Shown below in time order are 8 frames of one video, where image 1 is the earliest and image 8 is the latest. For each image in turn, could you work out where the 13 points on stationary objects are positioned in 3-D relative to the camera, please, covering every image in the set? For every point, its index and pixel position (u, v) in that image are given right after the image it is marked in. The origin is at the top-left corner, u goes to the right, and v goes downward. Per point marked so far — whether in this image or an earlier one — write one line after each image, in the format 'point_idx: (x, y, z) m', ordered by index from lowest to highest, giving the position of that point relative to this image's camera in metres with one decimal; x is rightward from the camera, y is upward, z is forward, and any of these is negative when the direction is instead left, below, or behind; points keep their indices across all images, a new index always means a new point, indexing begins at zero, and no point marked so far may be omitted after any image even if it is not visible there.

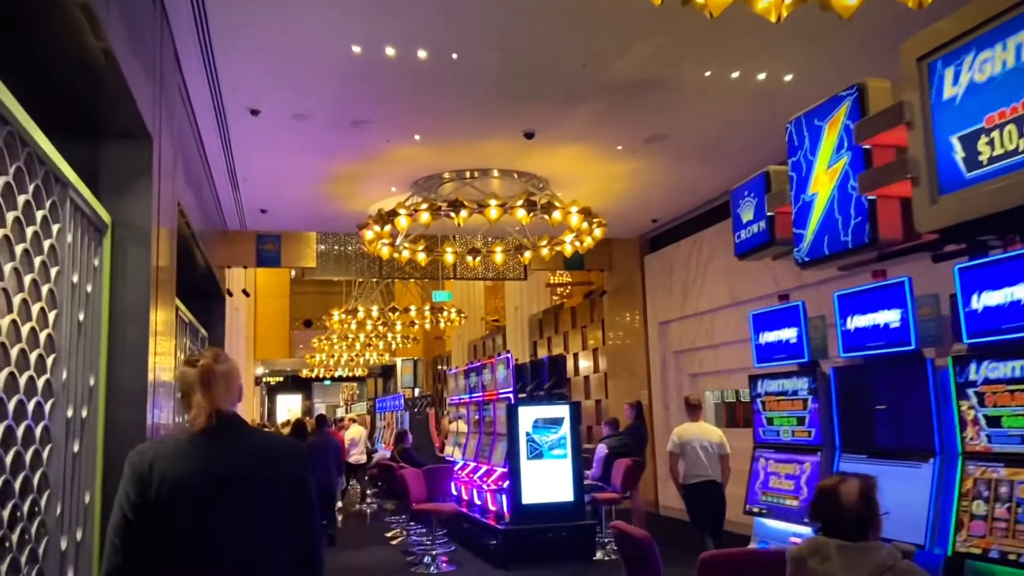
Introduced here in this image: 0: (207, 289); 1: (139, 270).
0: (-3.5, 0.0, +9.3) m
1: (-2.1, +0.1, +4.4) m
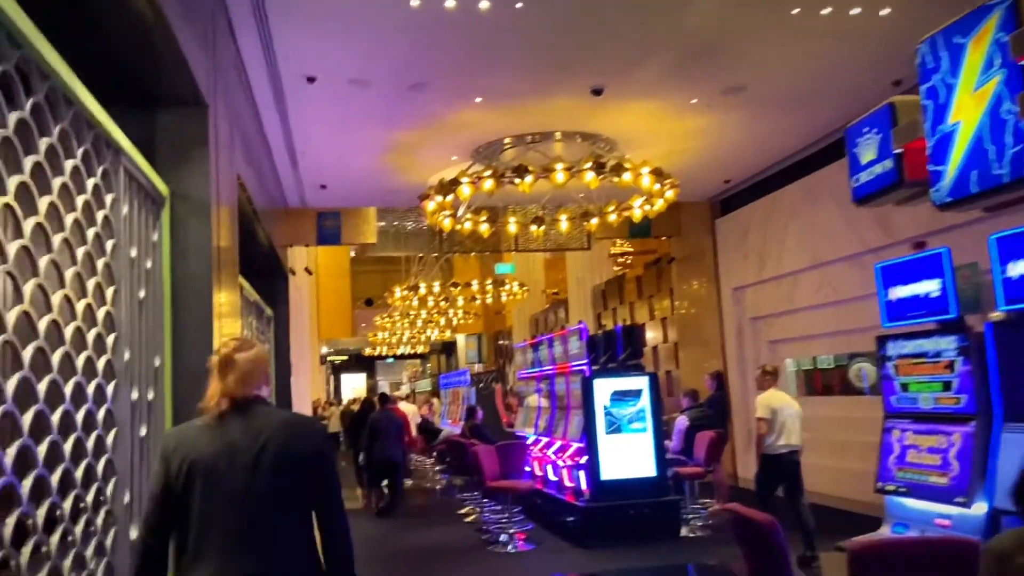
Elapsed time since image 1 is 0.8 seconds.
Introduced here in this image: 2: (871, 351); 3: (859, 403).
0: (-2.8, +0.2, +9.2) m
1: (-1.6, +0.2, +4.2) m
2: (+3.6, -0.6, +8.1) m
3: (+3.6, -1.2, +8.3) m
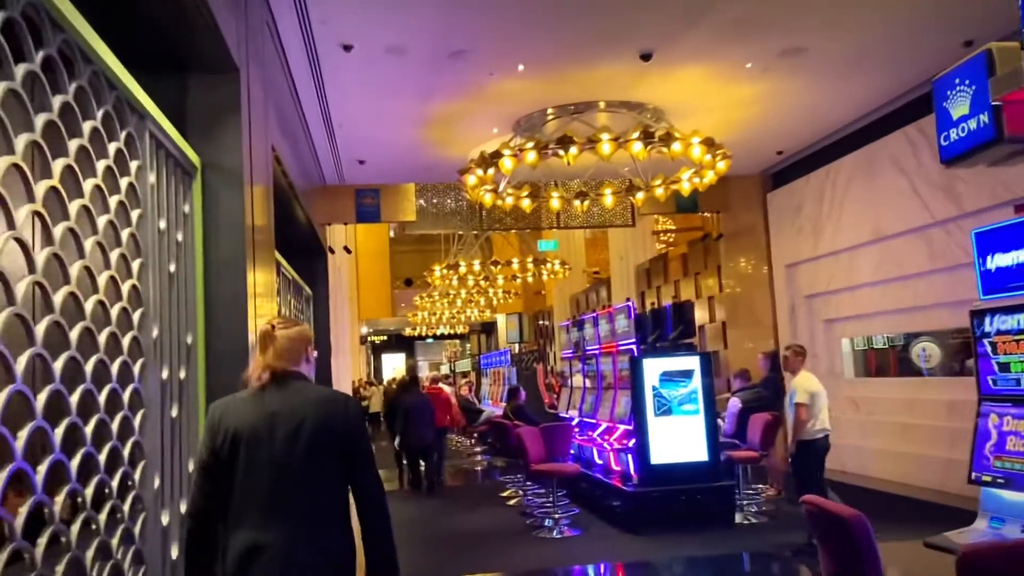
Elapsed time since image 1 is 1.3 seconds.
0: (-2.3, +0.5, +9.1) m
1: (-1.4, +0.4, +4.0) m
2: (+4.1, -0.4, +7.7) m
3: (+4.0, -1.0, +7.9) m
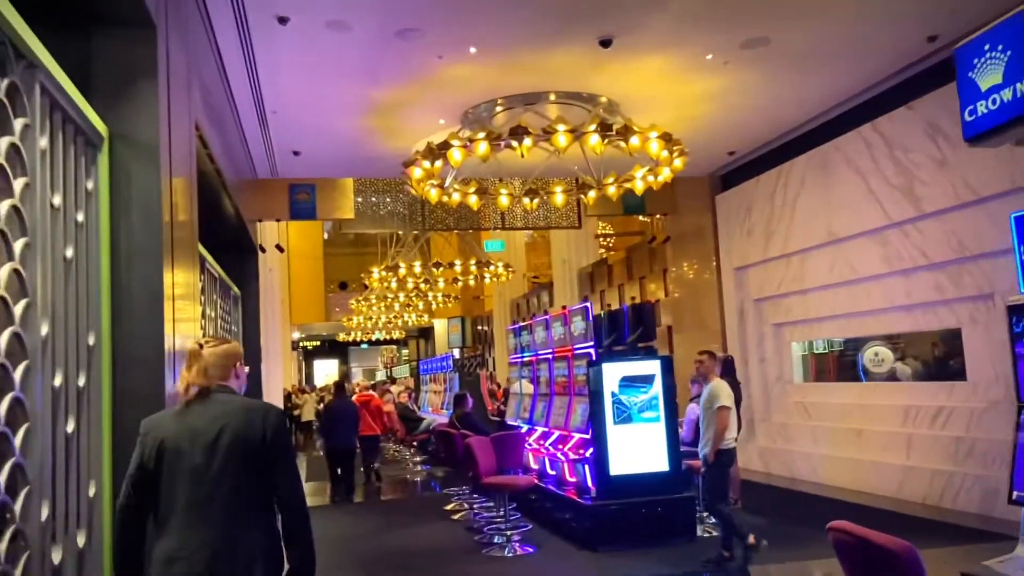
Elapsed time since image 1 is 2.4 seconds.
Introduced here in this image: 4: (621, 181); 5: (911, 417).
0: (-2.9, +0.5, +8.4) m
1: (-1.6, +0.4, +3.4) m
2: (+3.6, -0.4, +7.5) m
3: (+3.5, -1.0, +7.7) m
4: (+1.1, +1.1, +8.3) m
5: (+3.6, -1.2, +7.2) m
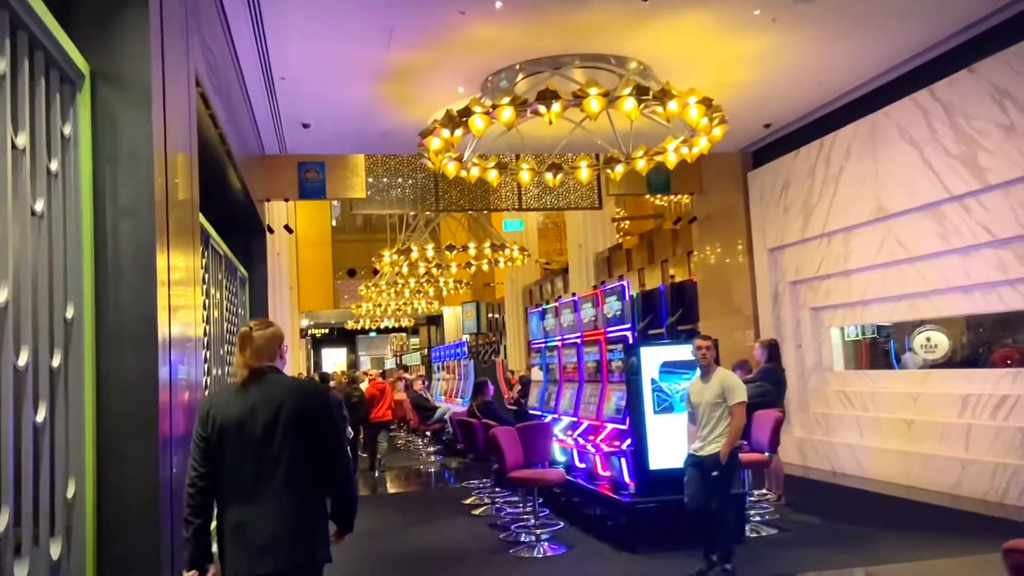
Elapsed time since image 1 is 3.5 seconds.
0: (-2.6, +0.7, +7.9) m
1: (-1.4, +0.5, +2.9) m
2: (+3.8, -0.3, +7.0) m
3: (+3.7, -0.8, +7.2) m
4: (+1.3, +1.3, +7.8) m
5: (+3.8, -1.0, +6.7) m
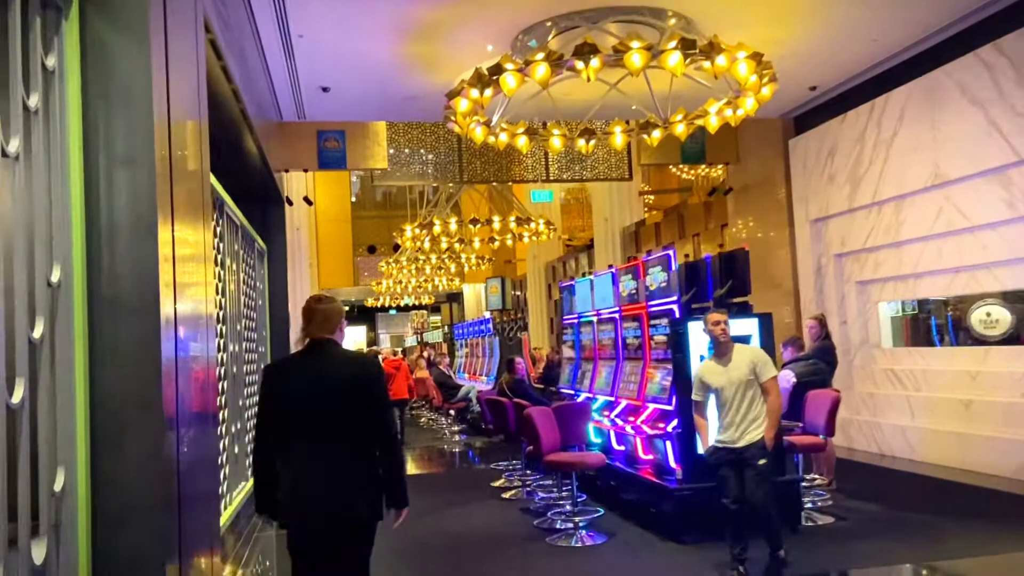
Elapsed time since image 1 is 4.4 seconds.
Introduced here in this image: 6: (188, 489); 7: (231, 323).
0: (-2.4, +0.9, +7.5) m
1: (-1.2, +0.6, +2.5) m
2: (+4.1, 0.0, +6.5) m
3: (+4.0, -0.6, +6.7) m
4: (+1.6, +1.5, +7.3) m
5: (+4.1, -0.8, +6.2) m
6: (-1.2, -0.7, +2.9) m
7: (-2.0, -0.3, +5.8) m
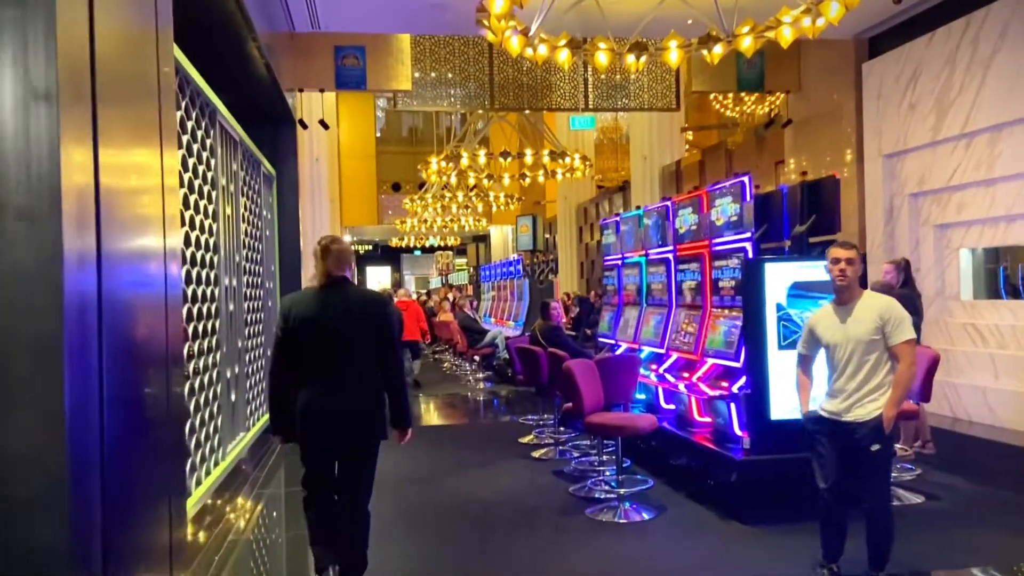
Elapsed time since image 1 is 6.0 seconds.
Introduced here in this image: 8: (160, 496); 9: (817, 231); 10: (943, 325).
0: (-2.0, +1.5, +6.7) m
1: (-1.1, +0.9, +1.7) m
2: (+4.3, +0.4, +5.6) m
3: (+4.3, -0.2, +5.8) m
4: (+2.0, +2.0, +6.3) m
5: (+4.3, -0.4, +5.3) m
6: (-1.0, -0.5, +2.2) m
7: (-1.8, +0.2, +5.0) m
8: (-1.1, -0.6, +2.5) m
9: (+1.7, +0.3, +4.6) m
10: (+4.0, -0.4, +7.4) m
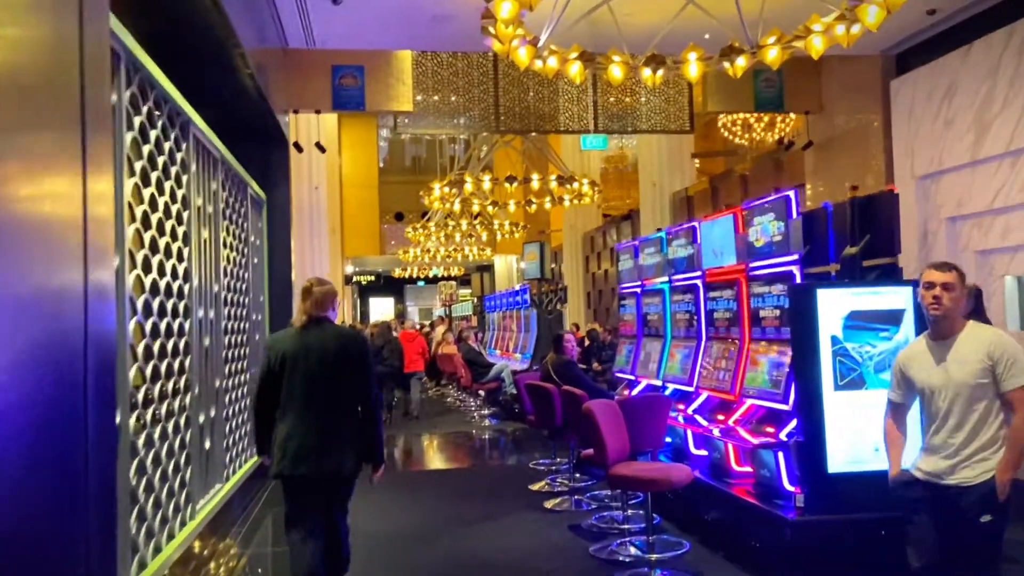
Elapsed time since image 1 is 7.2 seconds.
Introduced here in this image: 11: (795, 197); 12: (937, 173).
0: (-2.0, +1.3, +6.2) m
1: (-1.0, +0.8, +1.2) m
2: (+4.4, +0.2, +5.0) m
3: (+4.3, -0.4, +5.2) m
4: (+2.0, +1.8, +5.8) m
5: (+4.4, -0.6, +4.7) m
6: (-1.0, -0.5, +1.6) m
7: (-1.7, 0.0, +4.5) m
8: (-1.0, -0.7, +1.9) m
9: (+1.8, +0.2, +4.0) m
10: (+4.1, -0.6, +6.8) m
11: (+1.4, +0.4, +3.9) m
12: (+3.9, +1.0, +7.3) m
